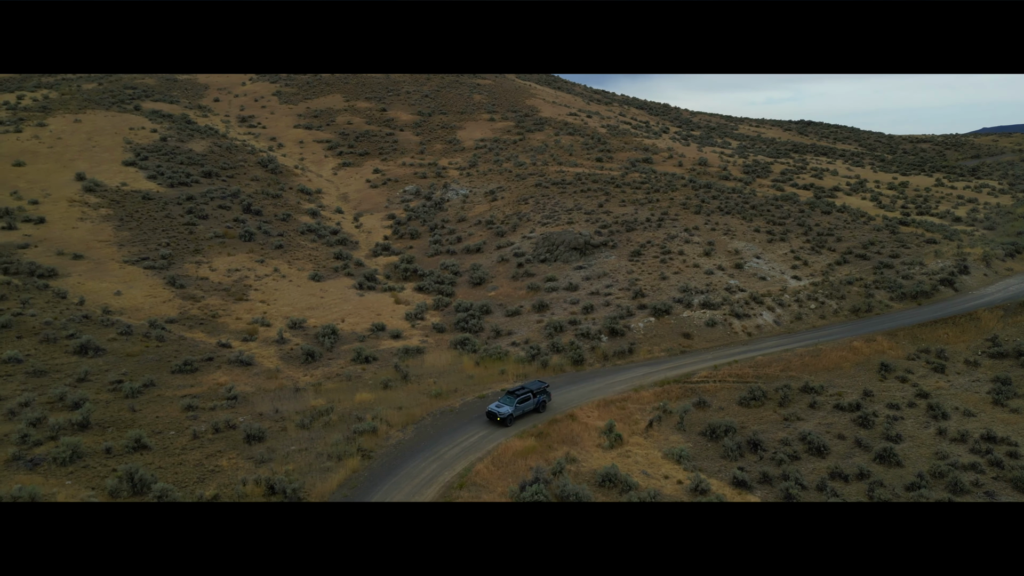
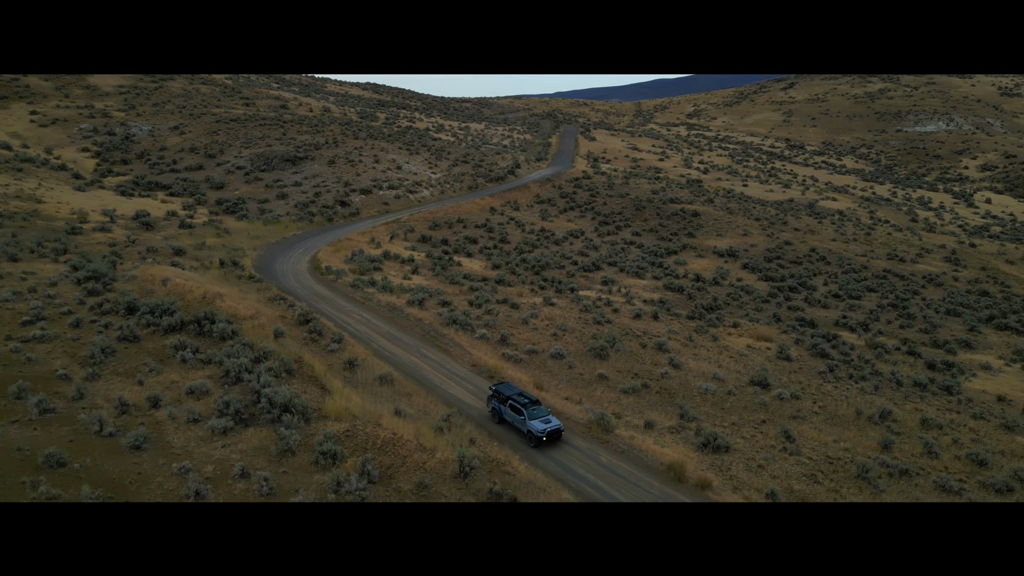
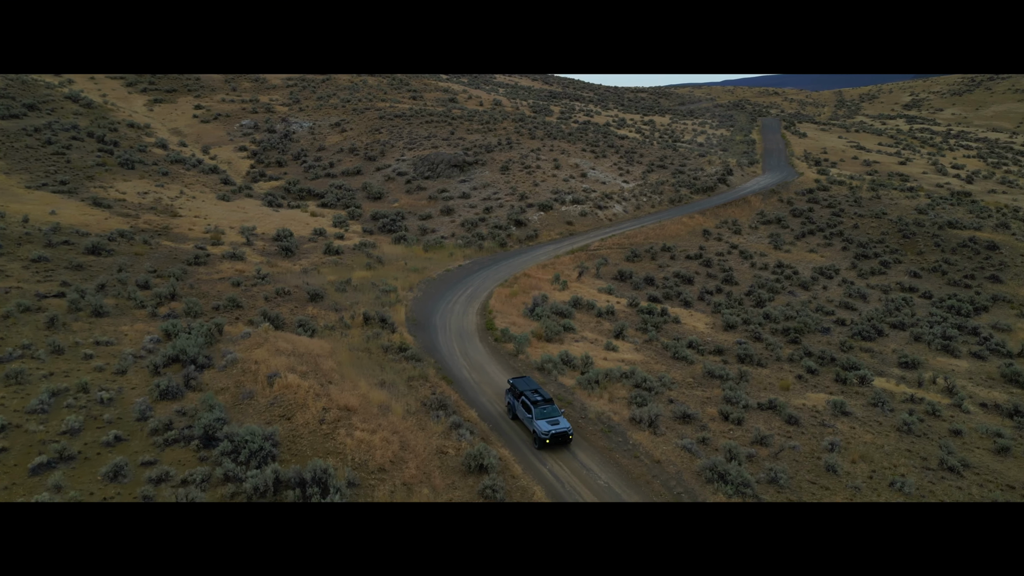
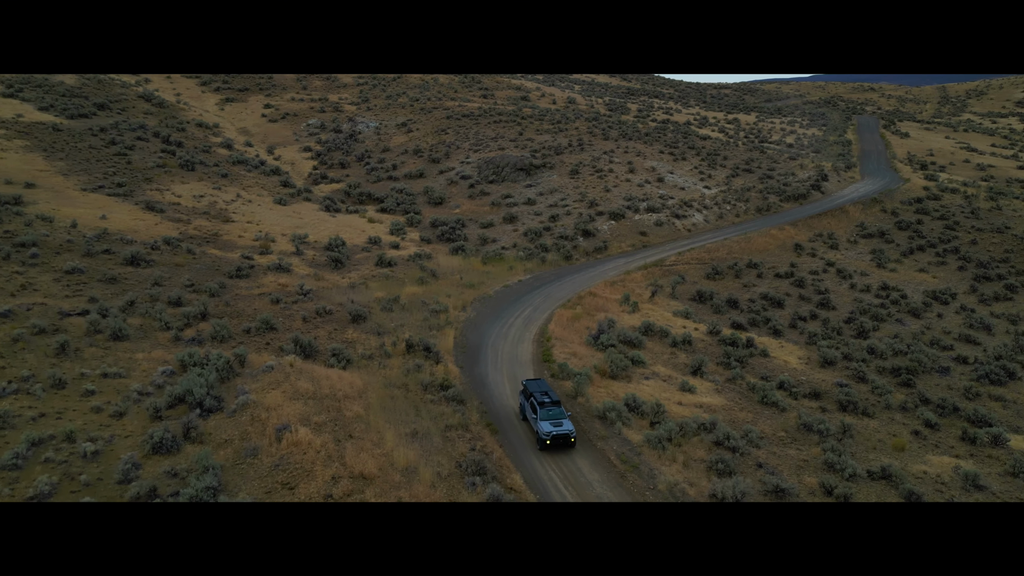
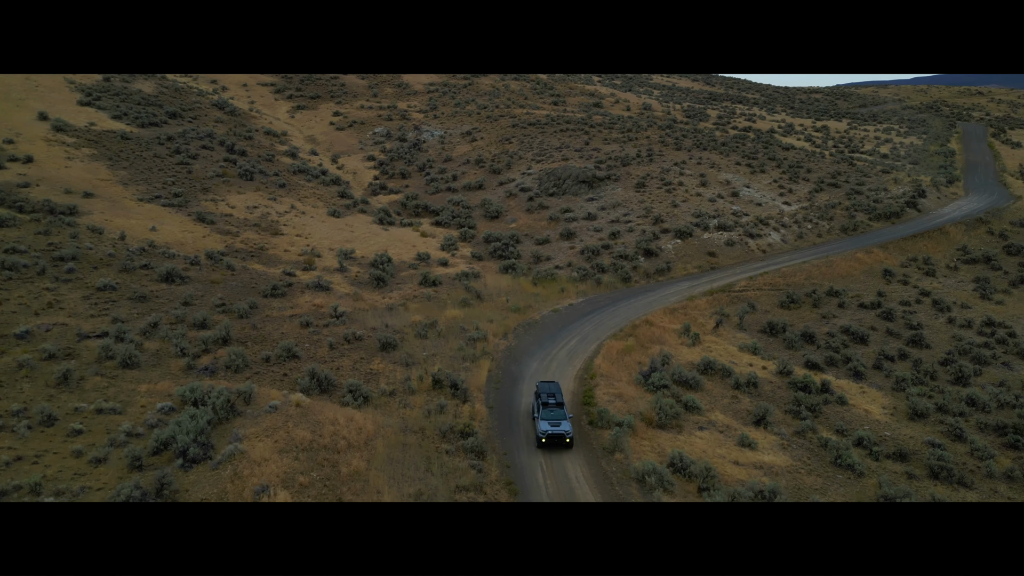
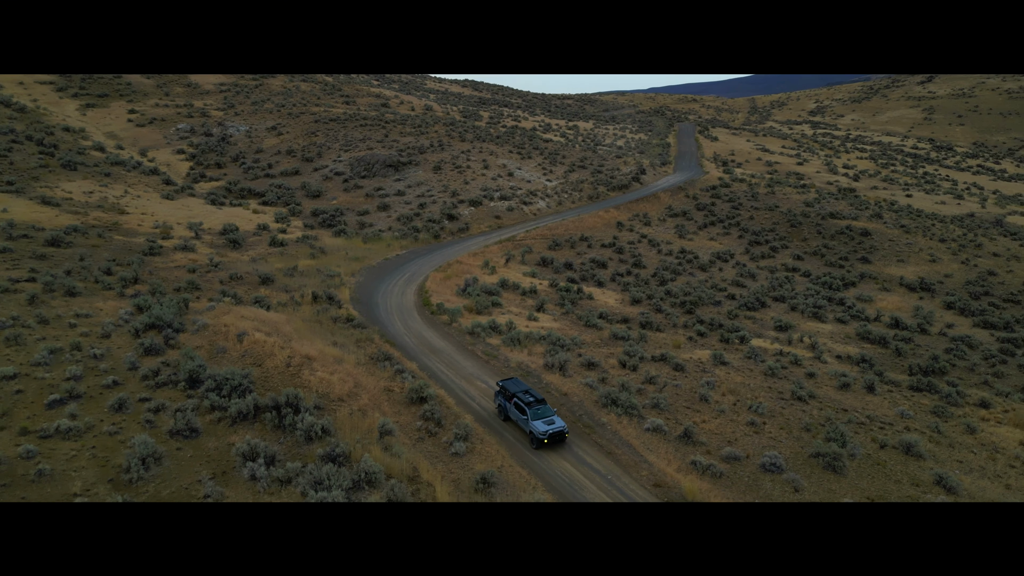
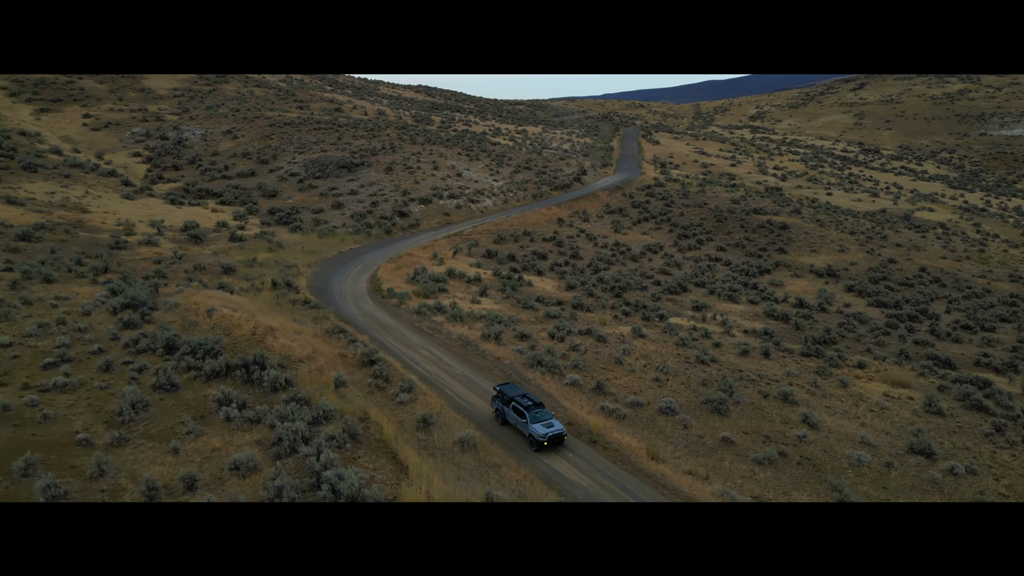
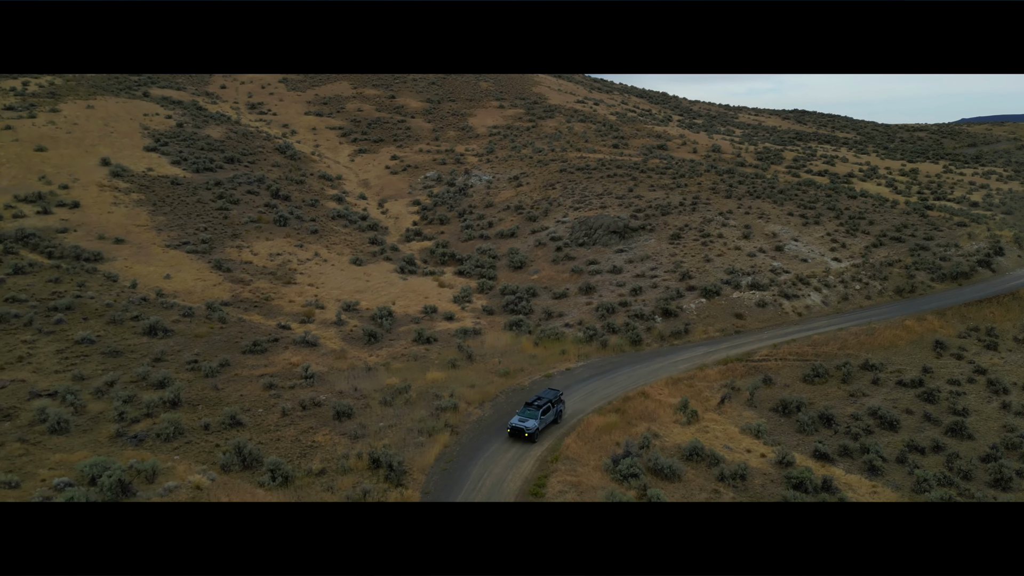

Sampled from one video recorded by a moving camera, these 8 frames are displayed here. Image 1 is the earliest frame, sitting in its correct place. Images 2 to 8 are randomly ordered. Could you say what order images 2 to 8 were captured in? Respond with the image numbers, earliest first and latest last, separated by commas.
8, 5, 4, 3, 6, 7, 2
